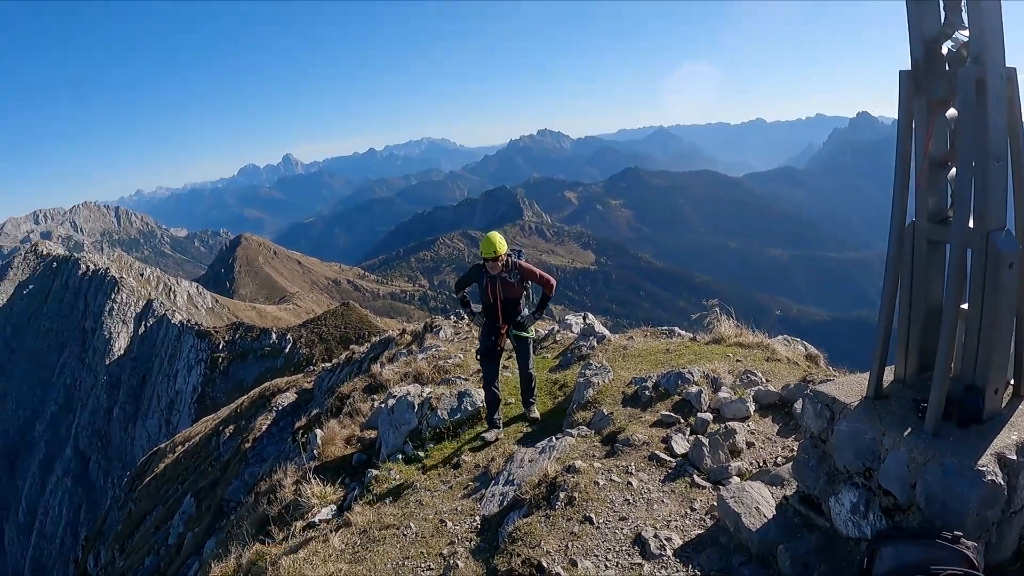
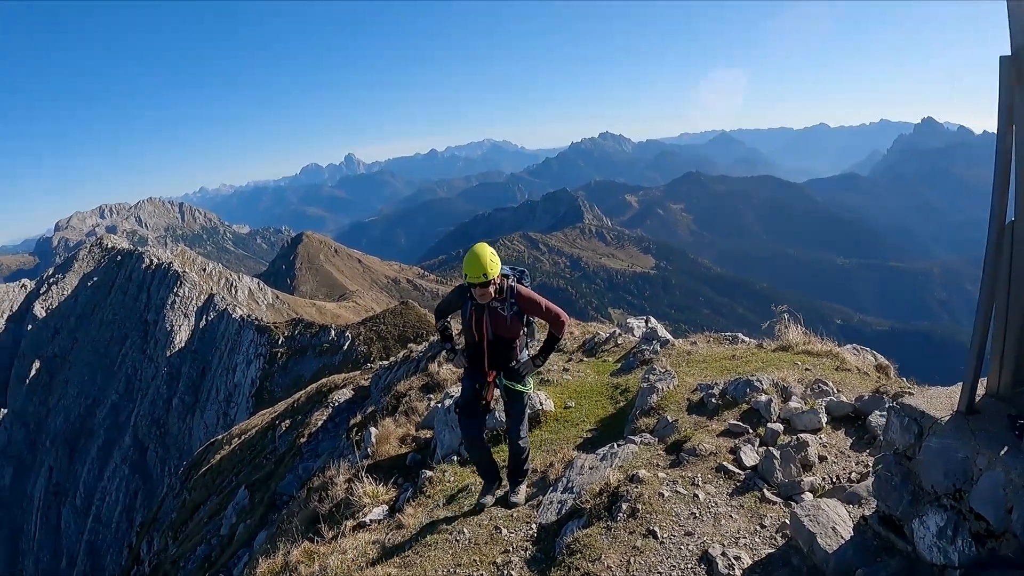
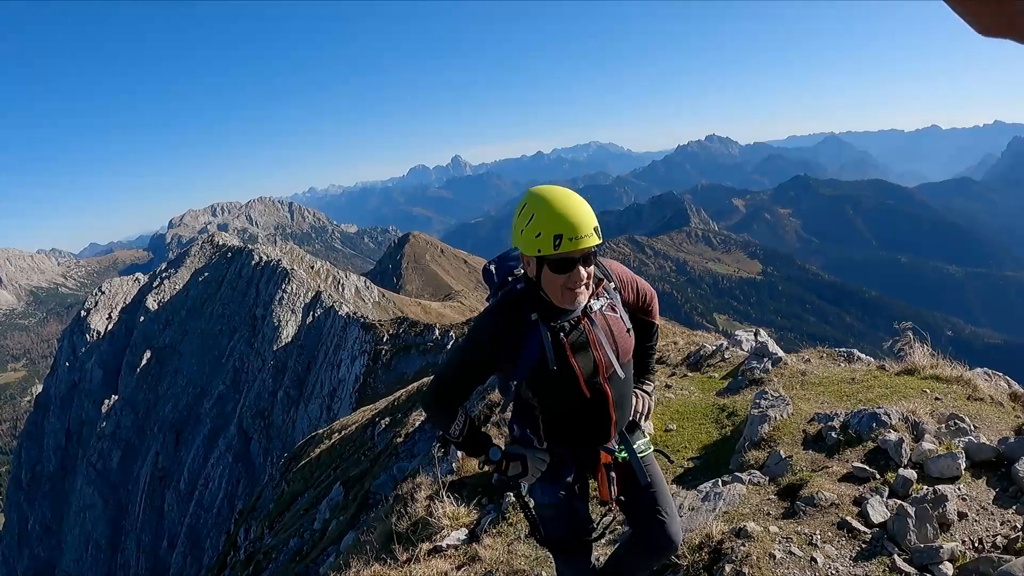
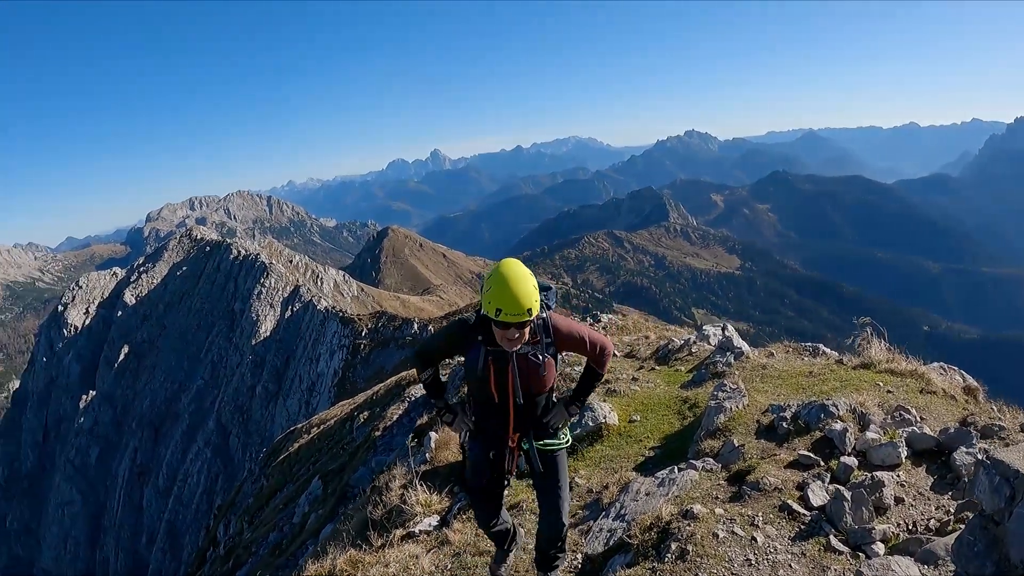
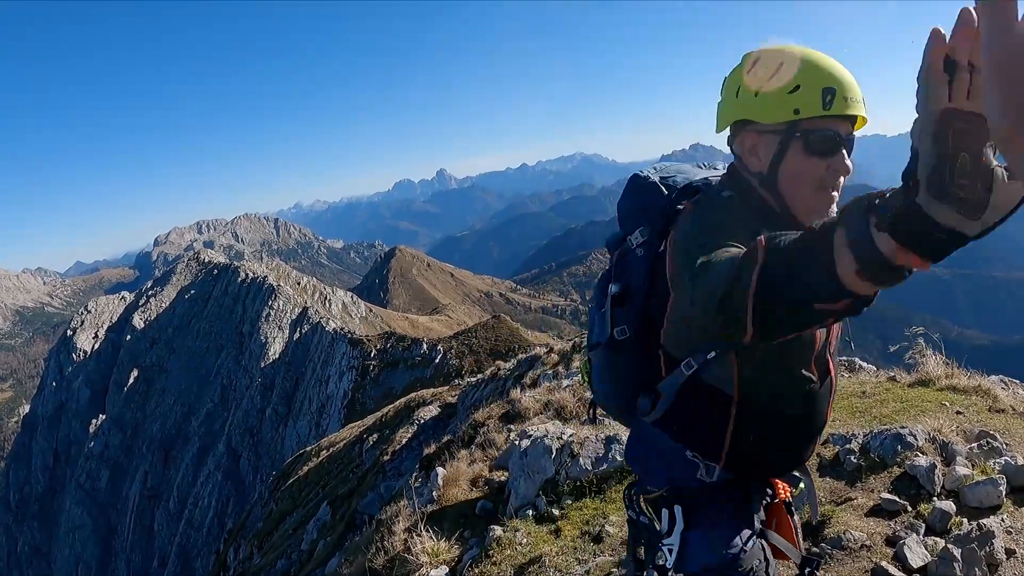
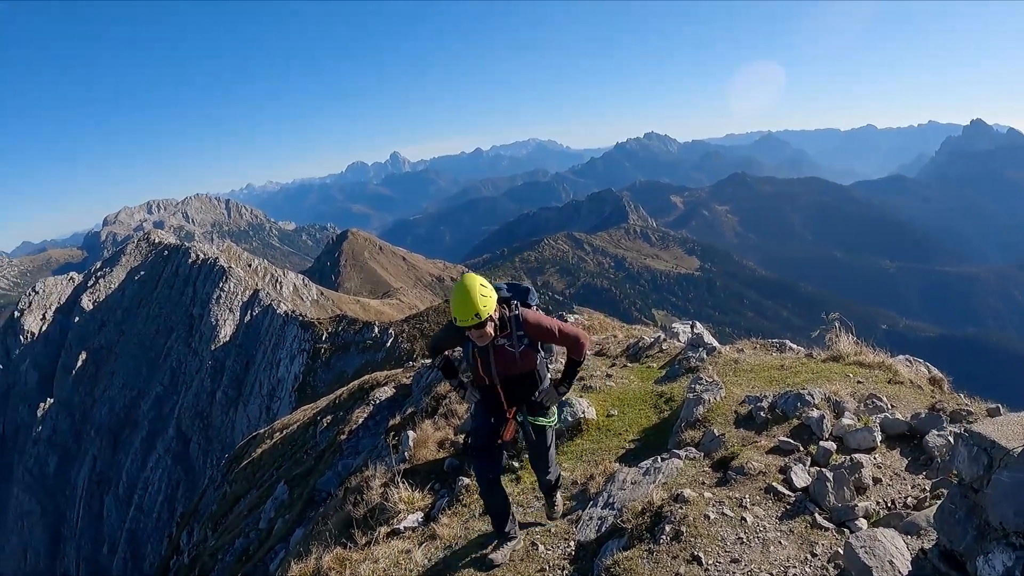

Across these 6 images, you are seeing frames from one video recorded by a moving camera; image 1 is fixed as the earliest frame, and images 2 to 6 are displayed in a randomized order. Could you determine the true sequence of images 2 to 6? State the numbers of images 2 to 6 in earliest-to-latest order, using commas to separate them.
2, 6, 4, 3, 5
